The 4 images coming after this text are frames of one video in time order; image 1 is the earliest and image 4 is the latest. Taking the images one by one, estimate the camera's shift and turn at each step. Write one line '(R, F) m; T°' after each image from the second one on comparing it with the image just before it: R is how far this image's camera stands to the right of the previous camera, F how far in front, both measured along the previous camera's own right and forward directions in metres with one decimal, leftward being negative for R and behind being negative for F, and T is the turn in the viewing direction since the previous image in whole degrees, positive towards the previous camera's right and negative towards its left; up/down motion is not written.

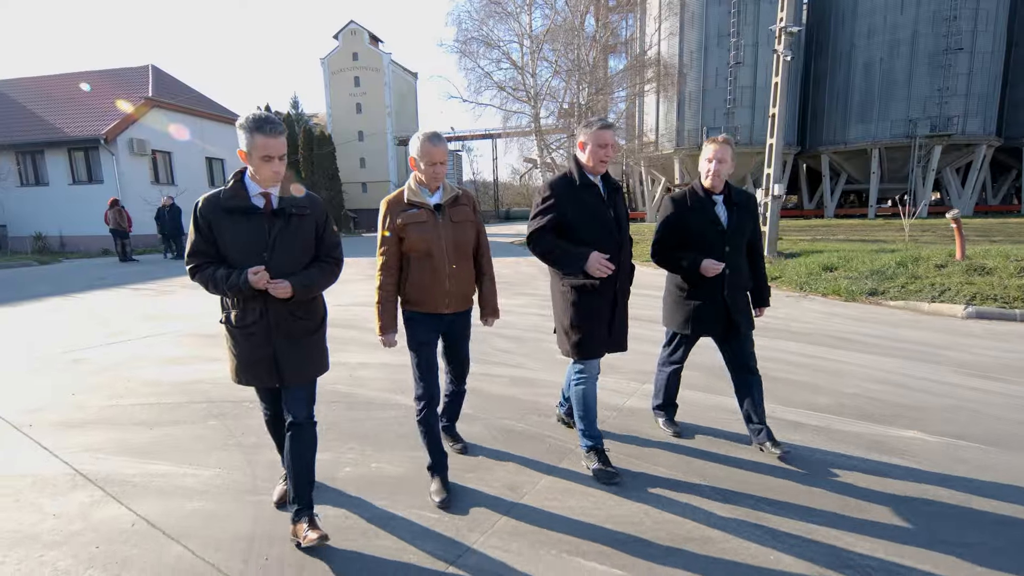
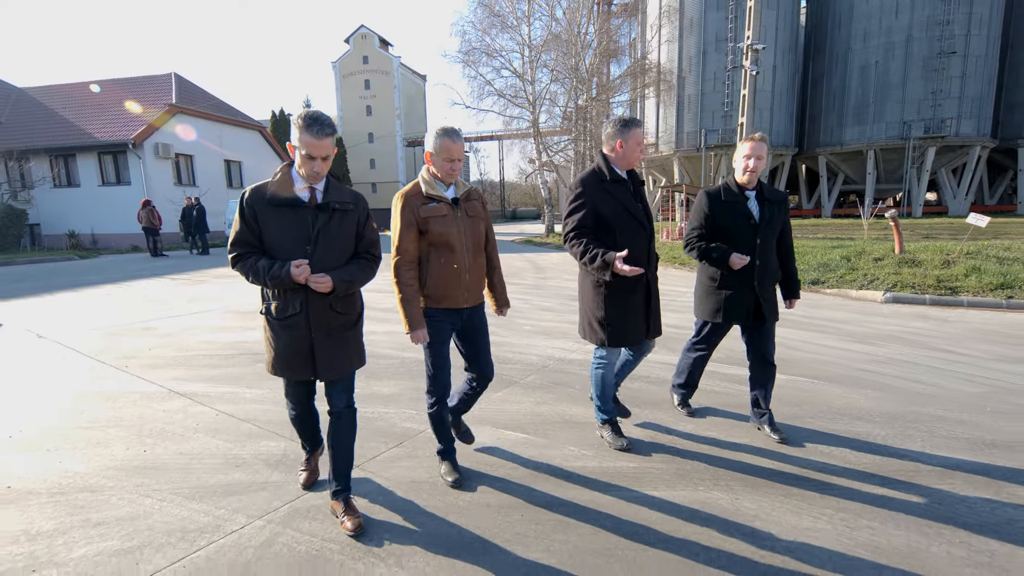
(+0.4, -1.2) m; -1°
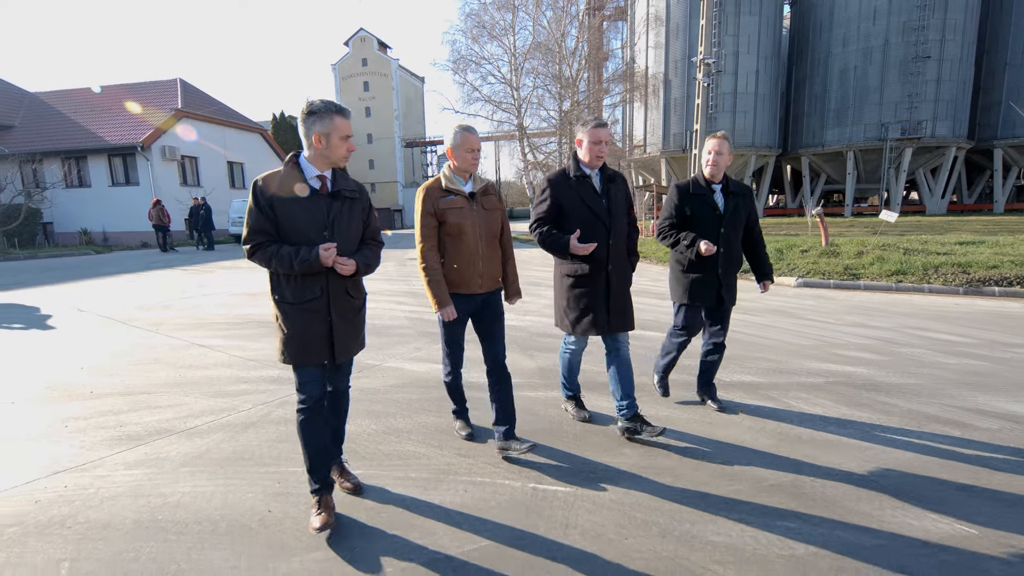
(+0.7, -1.3) m; 0°
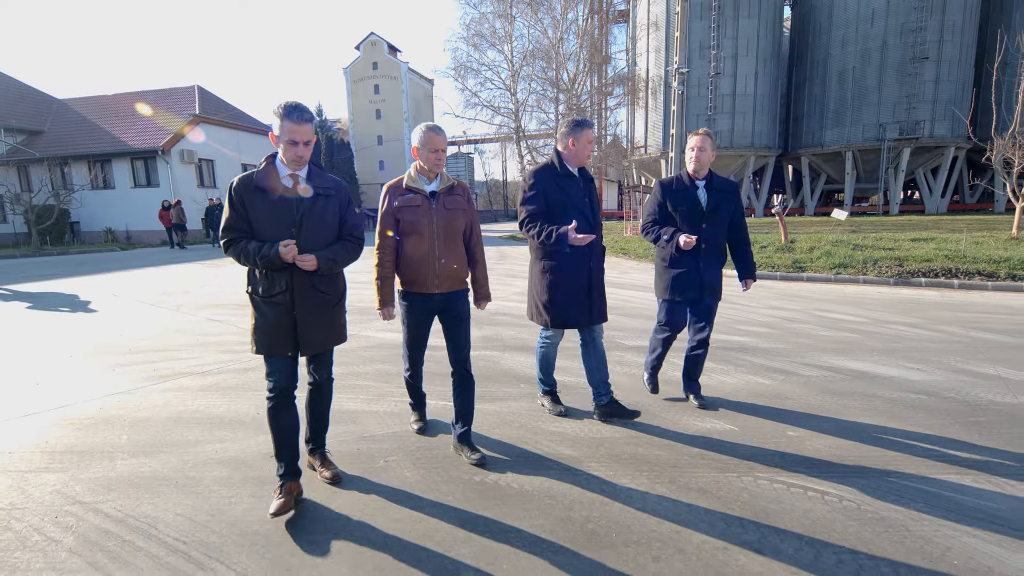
(+0.7, -1.1) m; -1°
